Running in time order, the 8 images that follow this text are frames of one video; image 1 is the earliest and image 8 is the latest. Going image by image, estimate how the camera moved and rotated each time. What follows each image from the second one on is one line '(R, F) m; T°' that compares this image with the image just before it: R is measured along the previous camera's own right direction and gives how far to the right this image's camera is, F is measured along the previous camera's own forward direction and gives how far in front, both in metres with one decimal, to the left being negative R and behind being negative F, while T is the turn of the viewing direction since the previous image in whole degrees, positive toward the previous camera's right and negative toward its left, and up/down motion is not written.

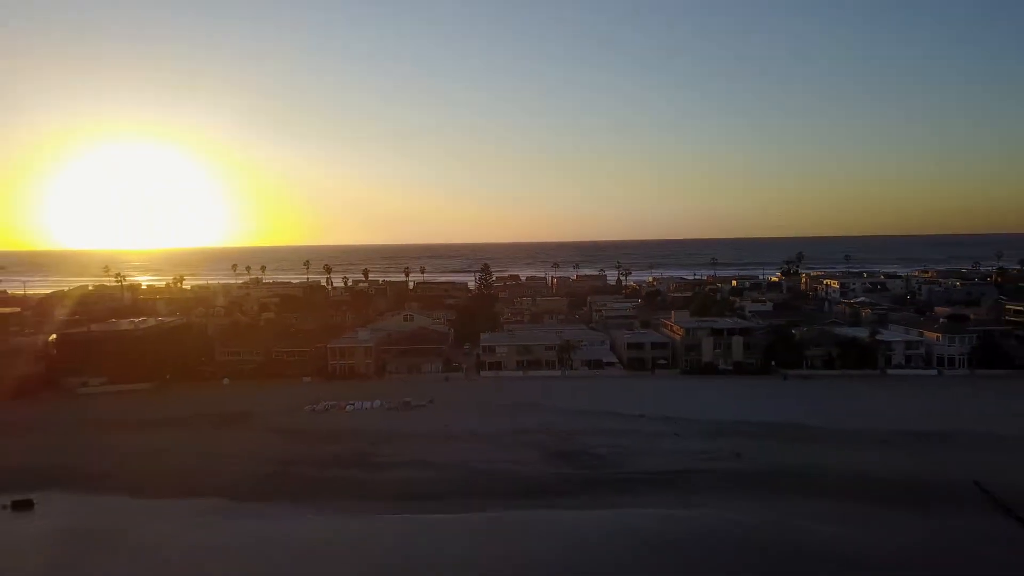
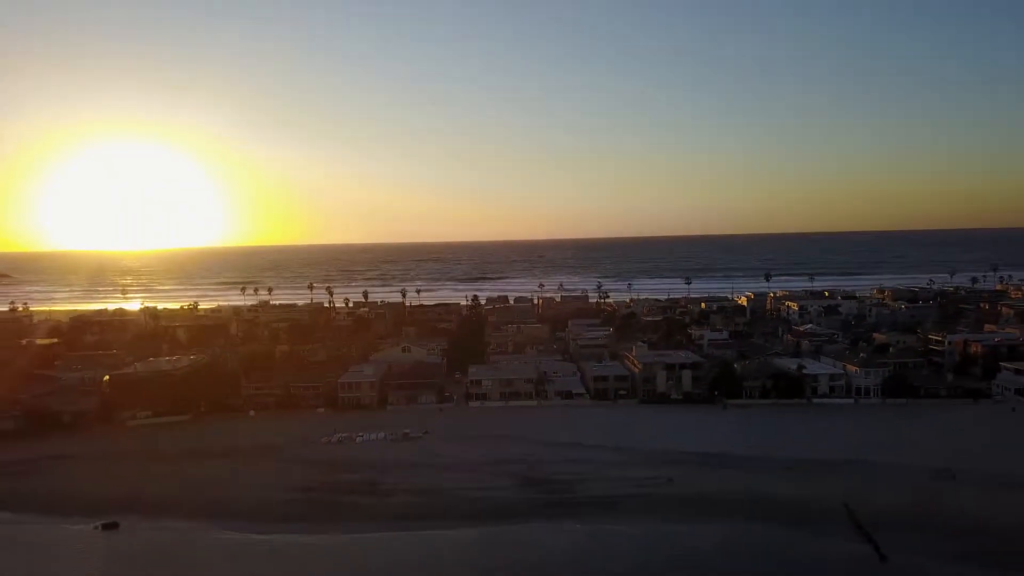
(+0.7, -2.3) m; -2°
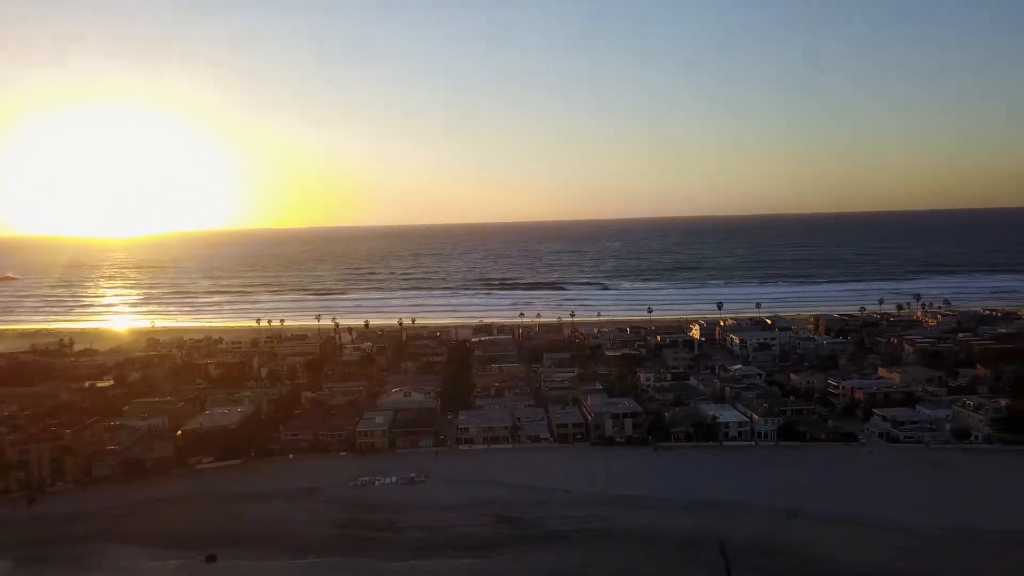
(+0.2, -4.4) m; +1°
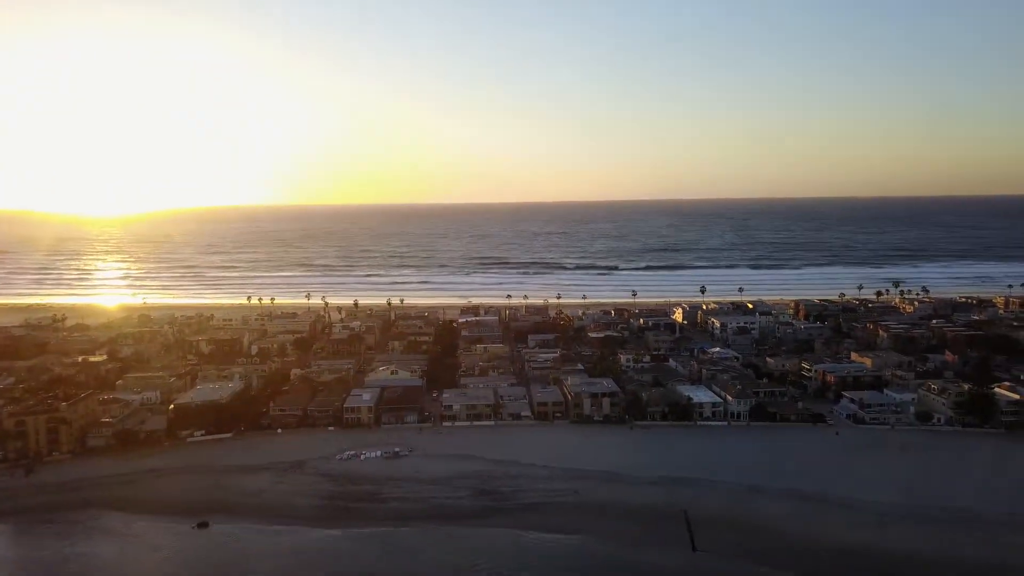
(+0.2, -0.6) m; +1°
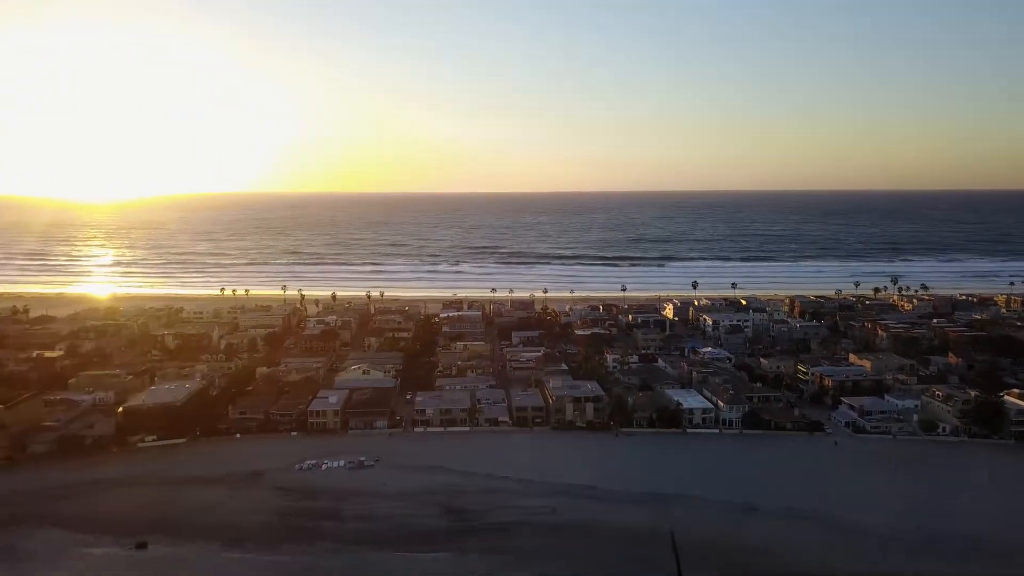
(+0.4, +1.4) m; 0°
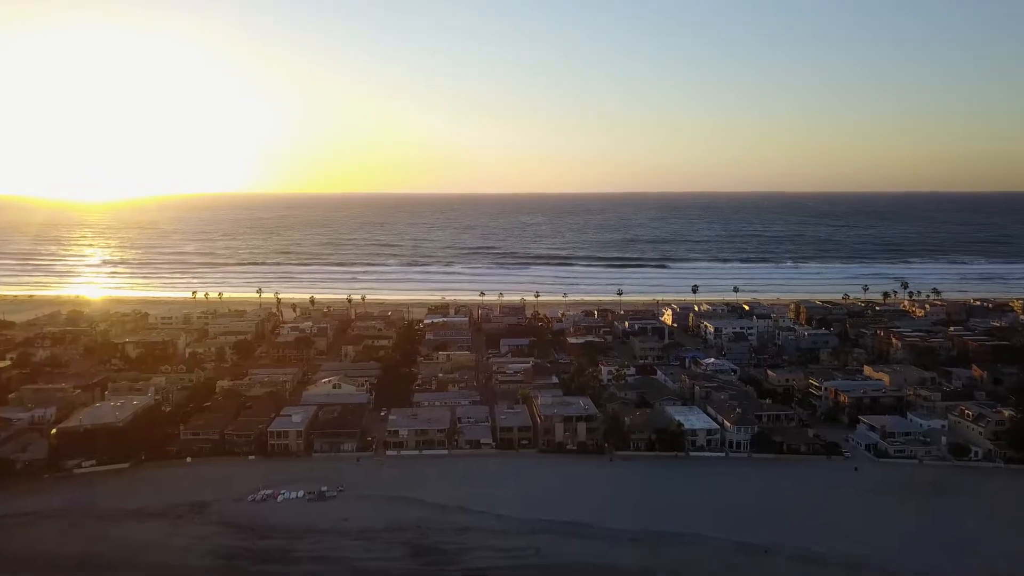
(+0.3, +2.0) m; 0°
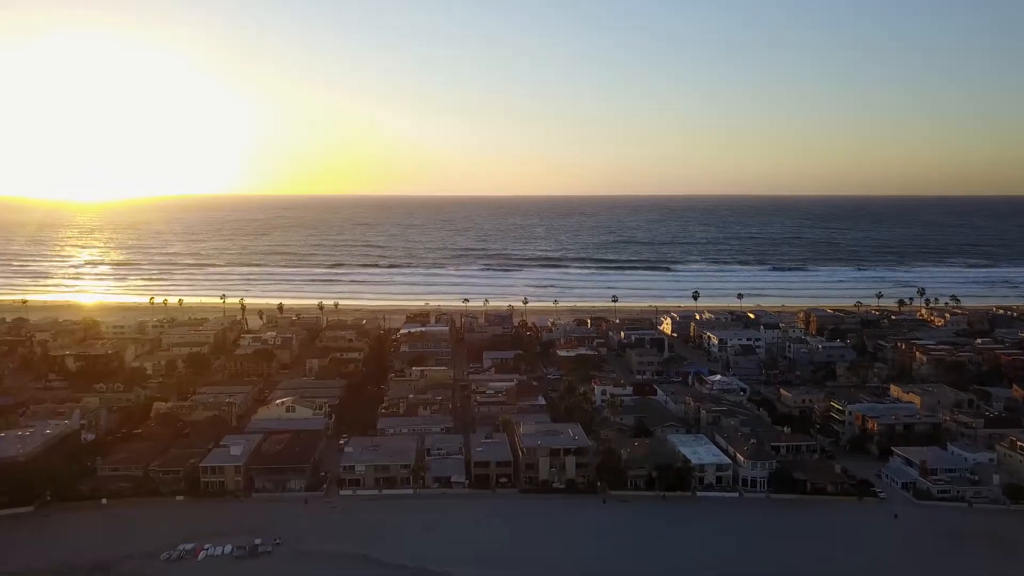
(+0.4, +2.6) m; 0°
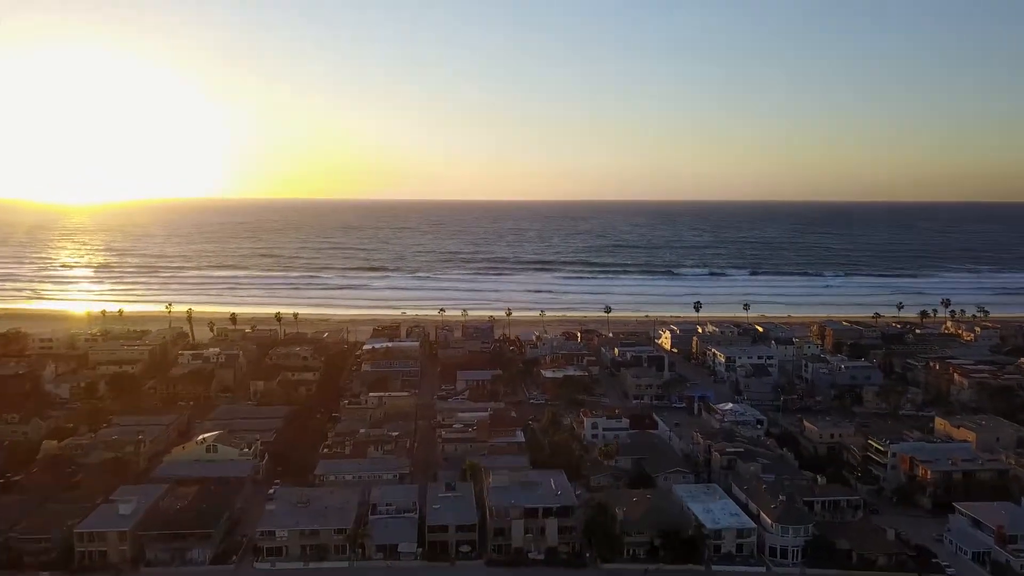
(+0.4, +3.3) m; +1°
